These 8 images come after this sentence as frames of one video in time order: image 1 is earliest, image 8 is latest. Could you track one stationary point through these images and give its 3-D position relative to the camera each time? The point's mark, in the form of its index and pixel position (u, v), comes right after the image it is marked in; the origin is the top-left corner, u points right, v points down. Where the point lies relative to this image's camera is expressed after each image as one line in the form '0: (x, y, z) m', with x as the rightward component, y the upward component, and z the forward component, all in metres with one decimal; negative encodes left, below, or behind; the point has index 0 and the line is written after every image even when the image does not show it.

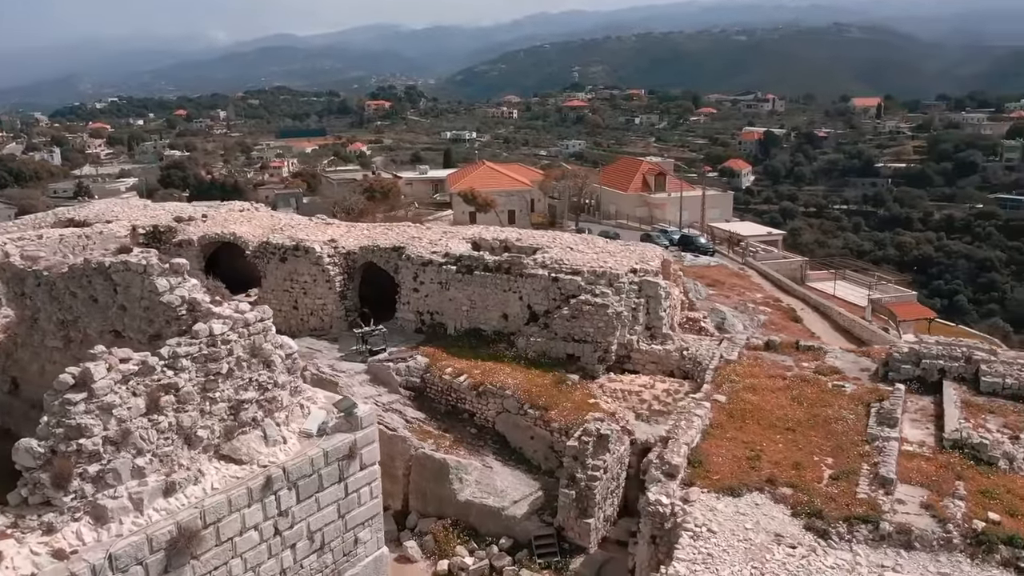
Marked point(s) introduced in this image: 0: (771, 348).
0: (+4.7, -1.1, +14.7) m
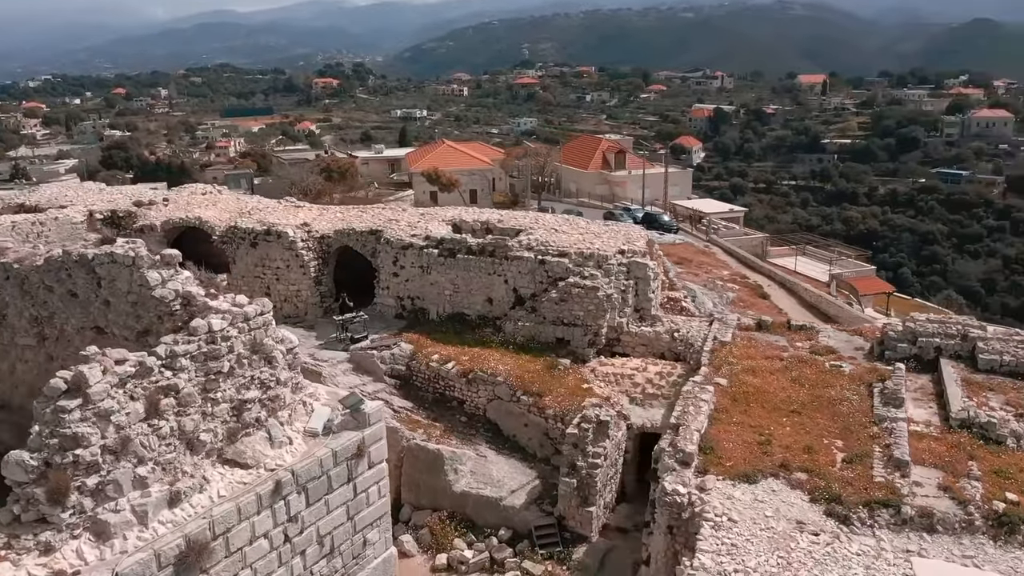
0: (+4.6, -0.8, +14.6) m
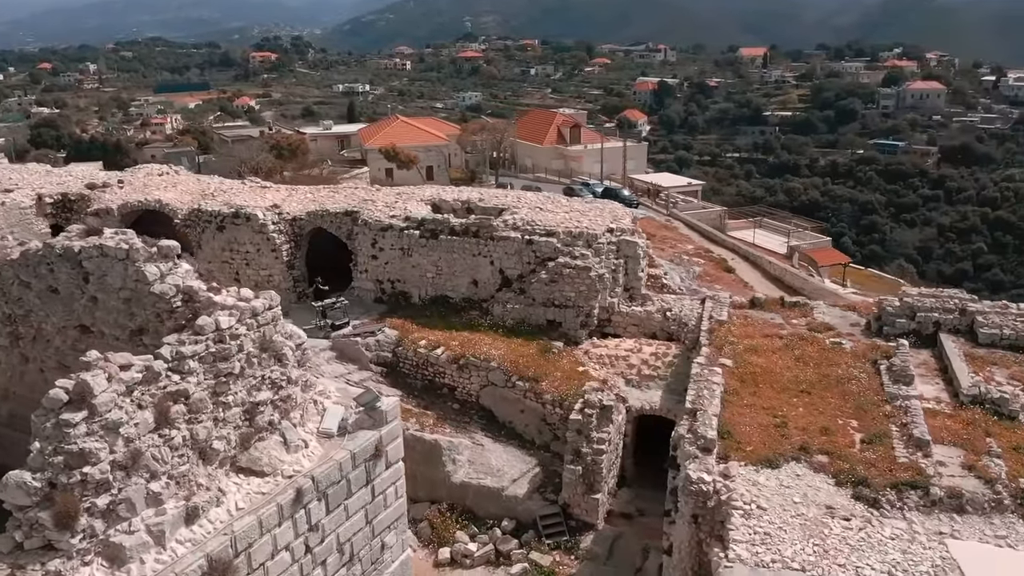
0: (+4.4, -0.4, +14.4) m
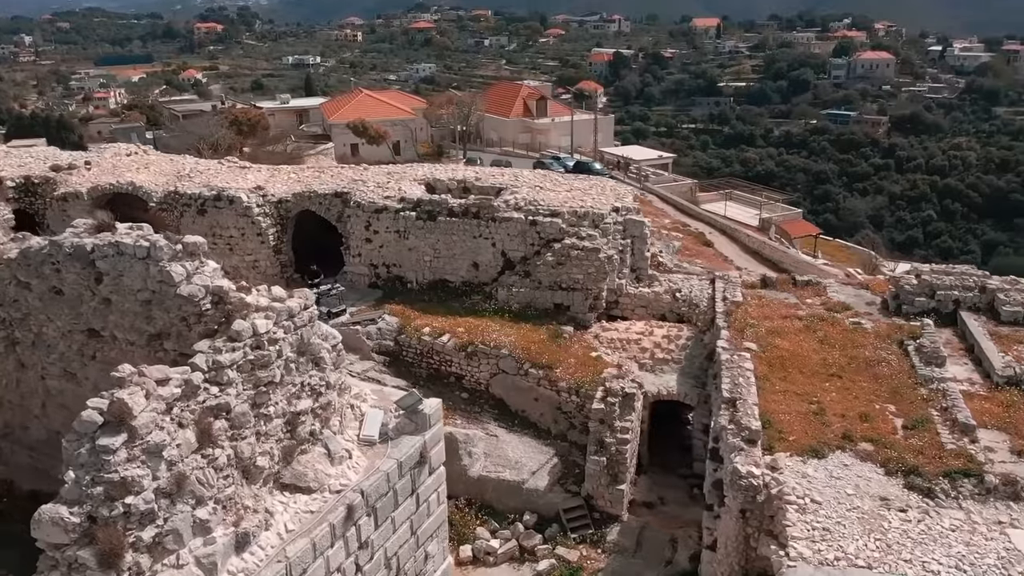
0: (+4.5, 0.0, +14.2) m
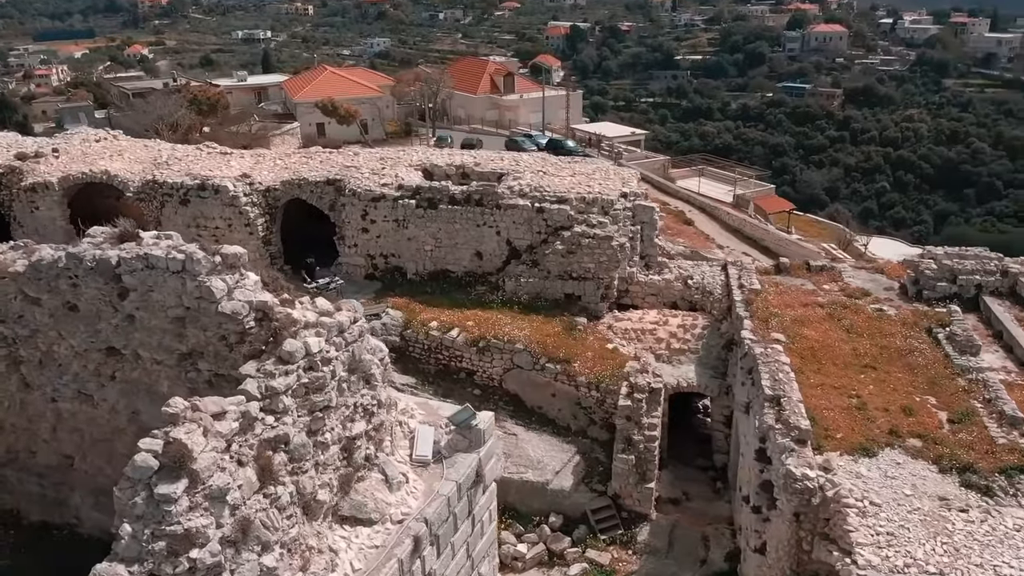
0: (+4.7, +0.3, +13.9) m
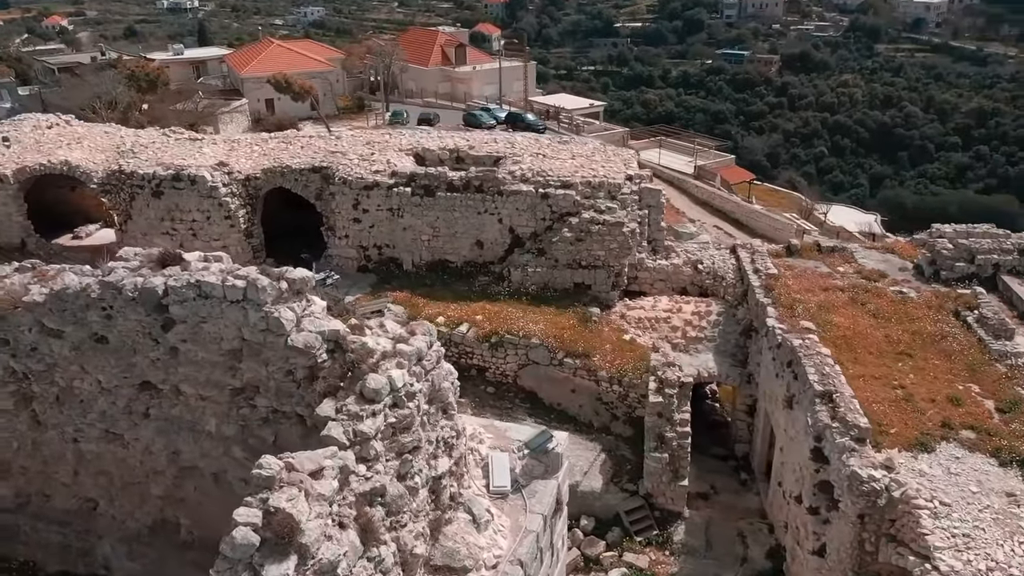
0: (+4.8, +0.6, +13.6) m
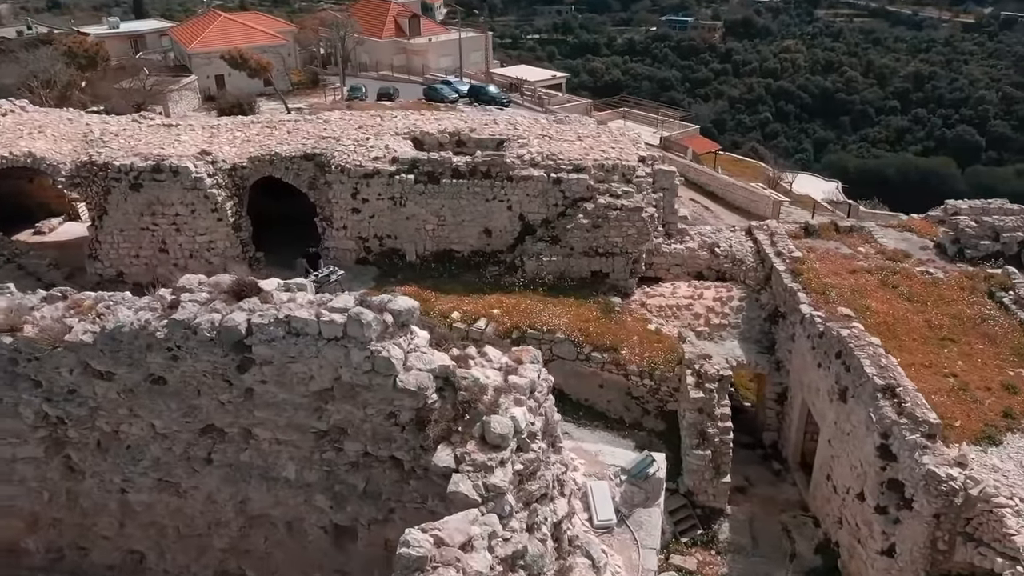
0: (+4.9, +0.9, +13.3) m
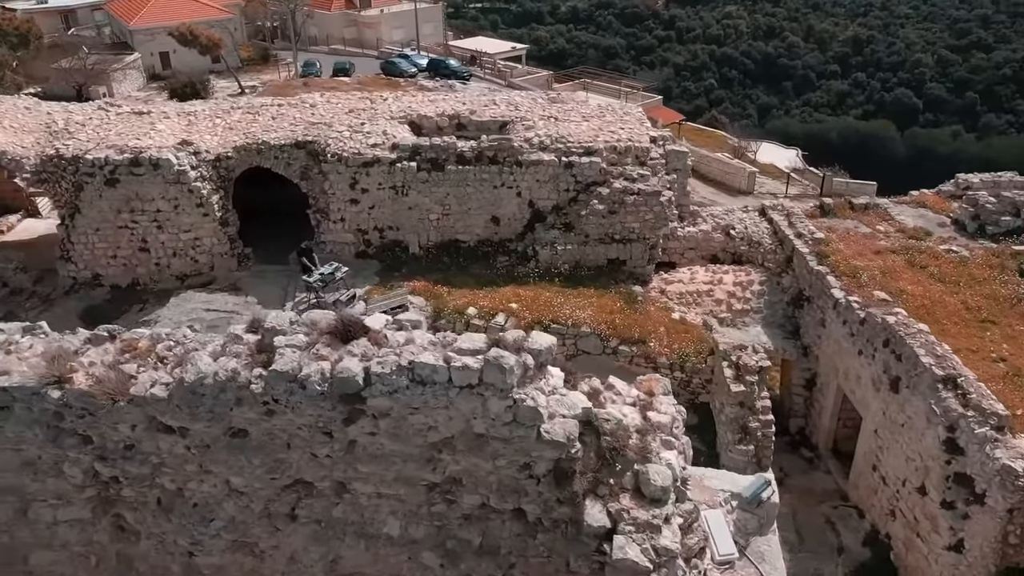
0: (+5.1, +1.2, +13.0) m
